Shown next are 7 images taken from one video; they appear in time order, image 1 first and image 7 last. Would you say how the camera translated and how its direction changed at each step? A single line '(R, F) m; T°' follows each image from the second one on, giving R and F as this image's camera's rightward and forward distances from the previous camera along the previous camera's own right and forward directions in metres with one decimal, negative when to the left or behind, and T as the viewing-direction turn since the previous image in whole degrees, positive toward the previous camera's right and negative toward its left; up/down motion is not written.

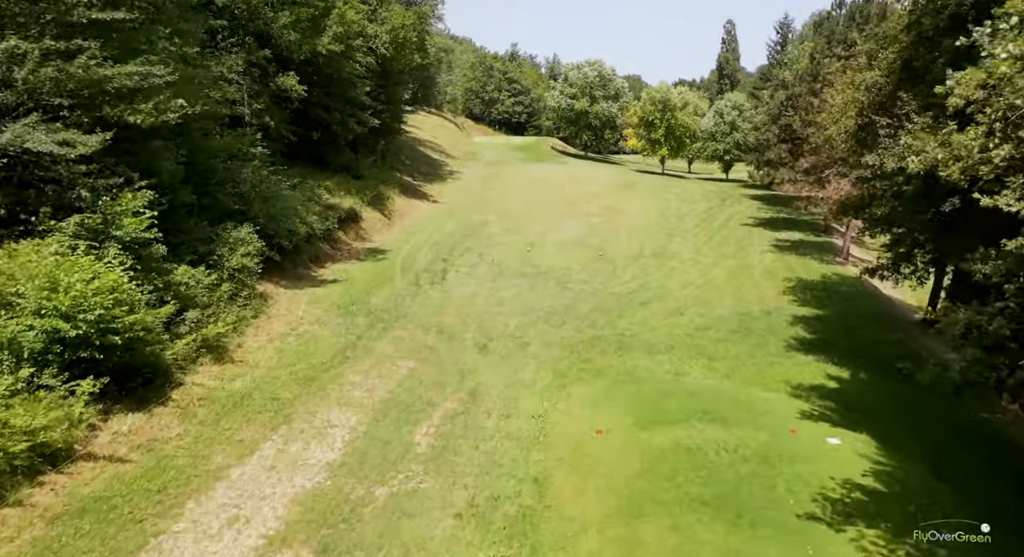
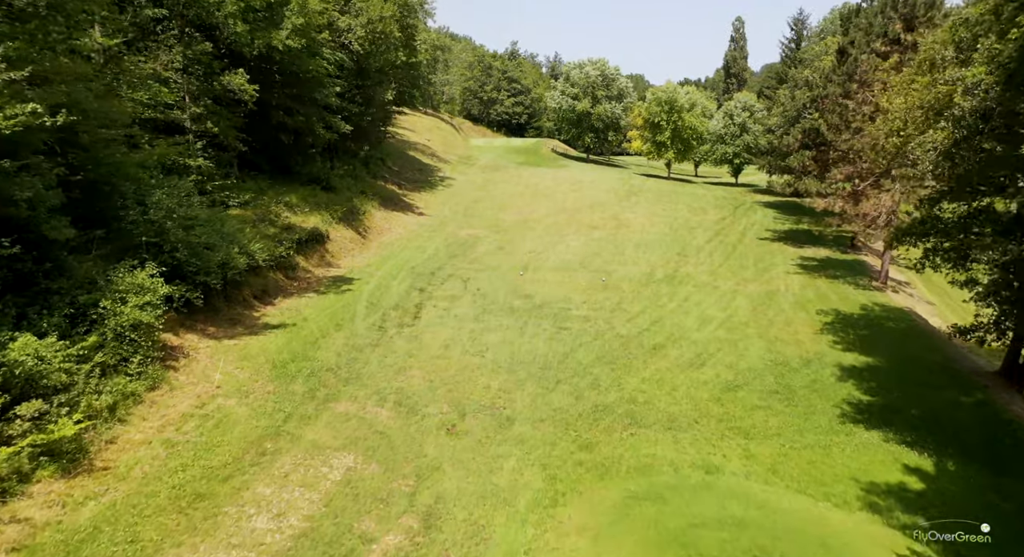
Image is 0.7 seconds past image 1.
(+0.4, +3.7) m; 0°
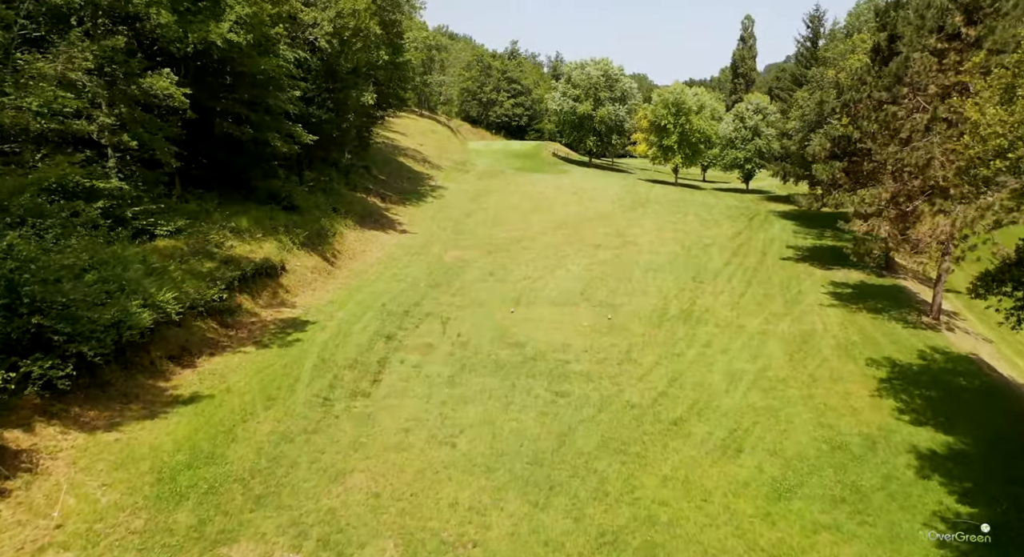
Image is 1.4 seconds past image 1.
(+0.4, +3.8) m; 0°
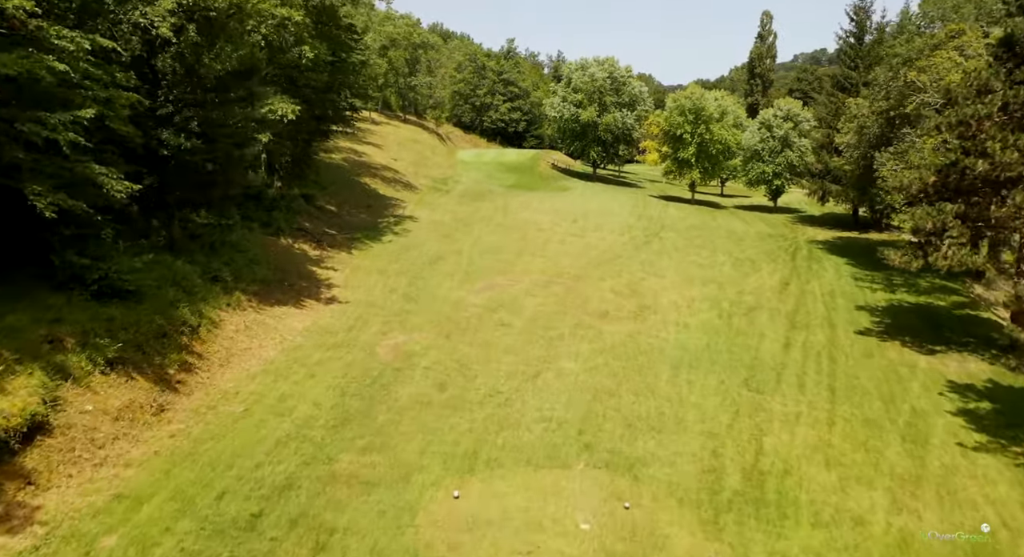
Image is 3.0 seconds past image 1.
(+1.1, +9.4) m; 0°
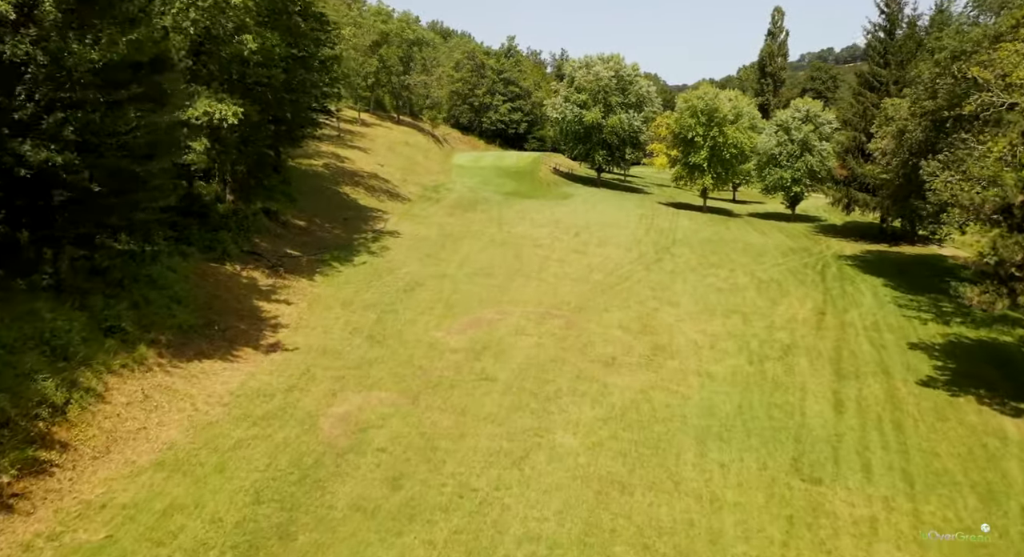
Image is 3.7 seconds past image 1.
(+0.5, +4.4) m; 0°
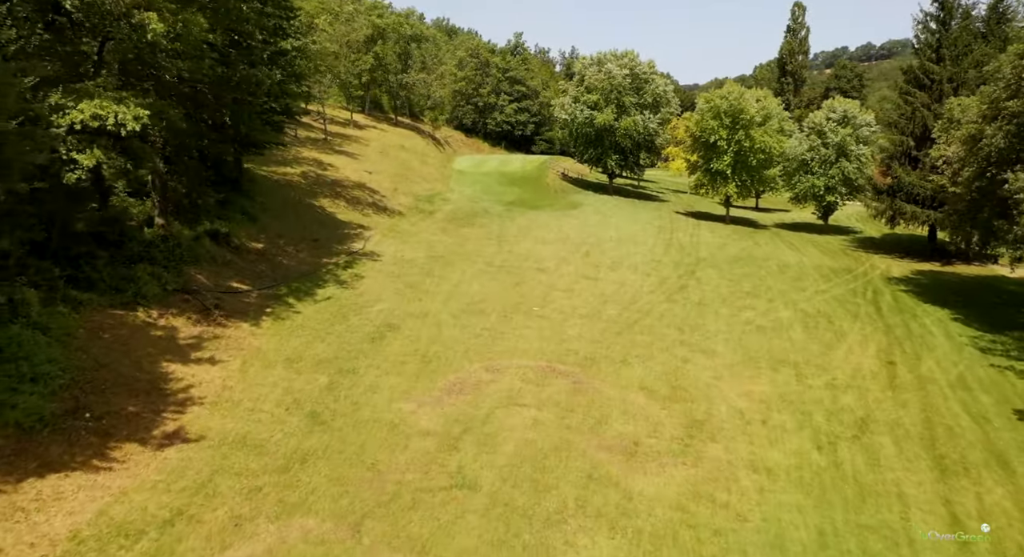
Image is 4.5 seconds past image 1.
(+0.4, +5.2) m; -1°
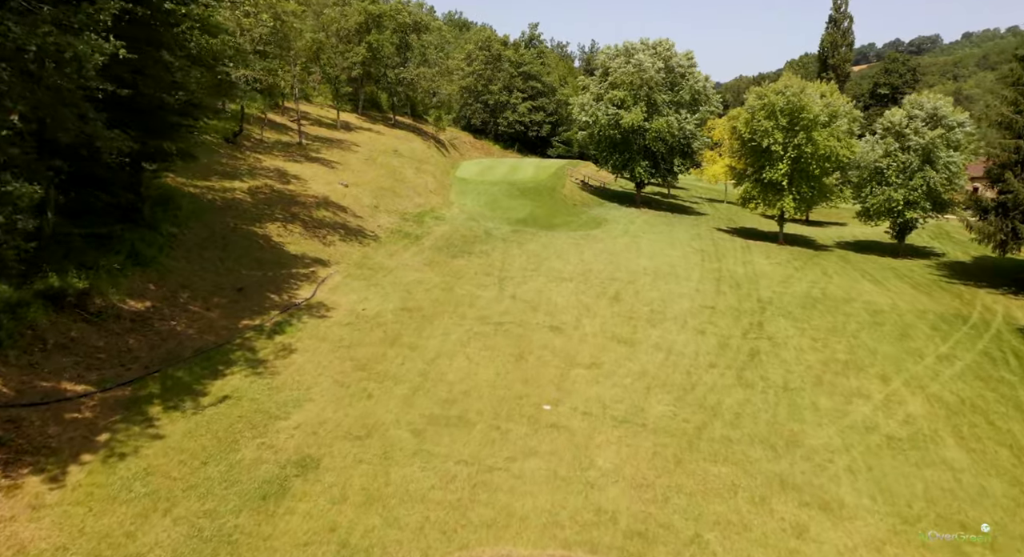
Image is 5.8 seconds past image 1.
(+0.4, +8.9) m; -1°
